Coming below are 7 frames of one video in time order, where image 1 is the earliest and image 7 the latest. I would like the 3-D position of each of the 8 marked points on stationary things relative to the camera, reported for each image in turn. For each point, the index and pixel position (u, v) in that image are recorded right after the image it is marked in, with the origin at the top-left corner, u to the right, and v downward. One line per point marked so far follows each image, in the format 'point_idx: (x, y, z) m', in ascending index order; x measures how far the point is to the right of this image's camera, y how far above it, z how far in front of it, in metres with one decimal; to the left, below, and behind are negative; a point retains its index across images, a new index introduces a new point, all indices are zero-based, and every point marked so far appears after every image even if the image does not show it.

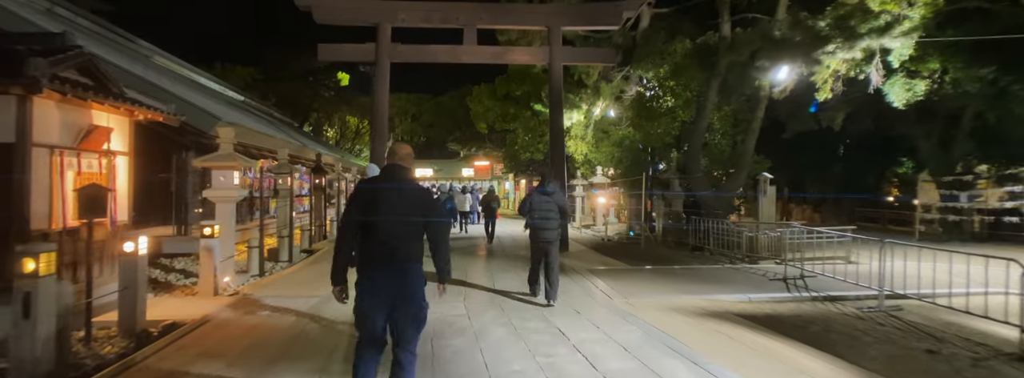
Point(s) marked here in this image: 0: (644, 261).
0: (+3.4, -1.8, +10.3) m
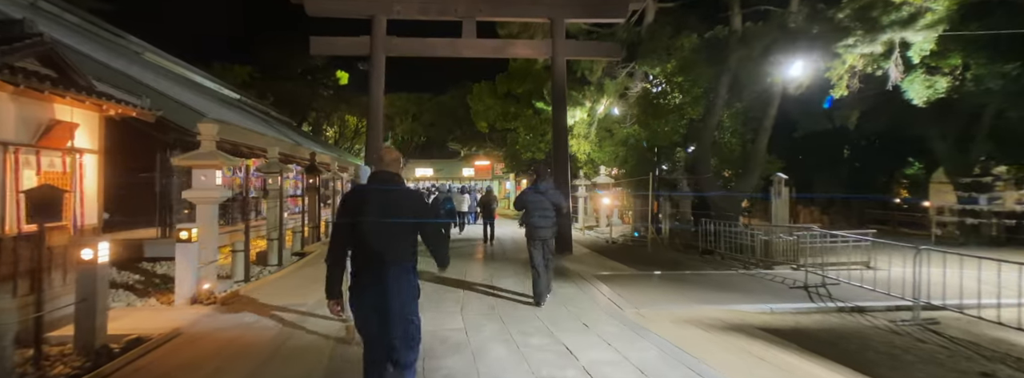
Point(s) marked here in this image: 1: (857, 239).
0: (+3.4, -1.8, +9.7) m
1: (+8.2, -1.2, +9.6) m
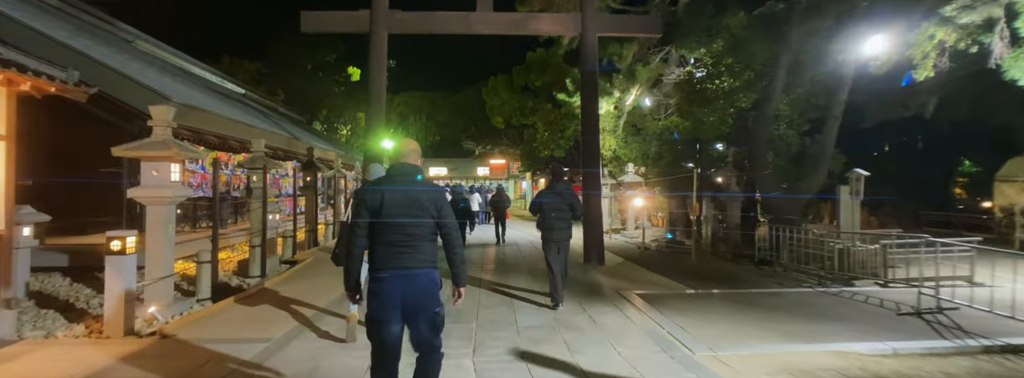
0: (+3.8, -1.8, +8.1) m
1: (+8.6, -1.1, +7.8) m
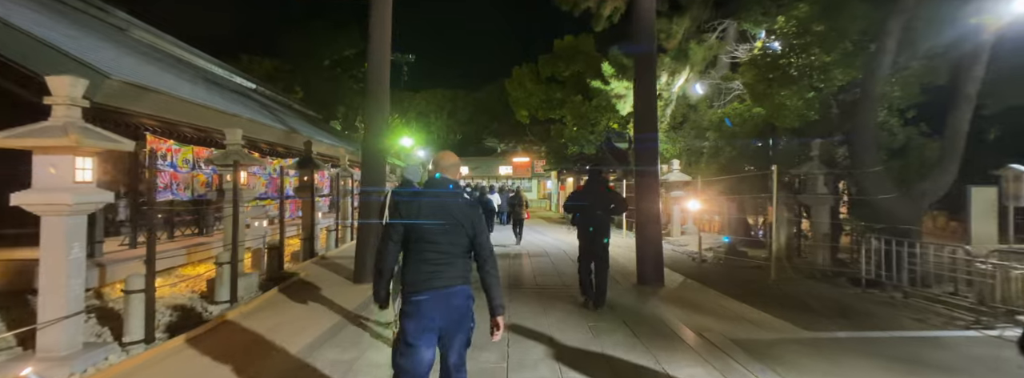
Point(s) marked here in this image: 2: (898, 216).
0: (+4.4, -1.8, +6.0) m
1: (+9.2, -1.2, +5.5) m
2: (+7.4, -0.5, +8.0) m
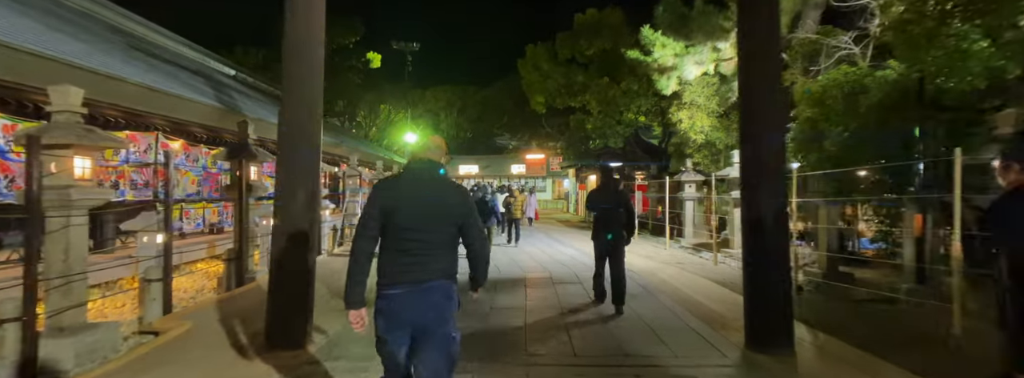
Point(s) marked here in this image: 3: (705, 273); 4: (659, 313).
0: (+4.5, -1.8, +2.9) m
1: (+9.3, -1.1, +2.2) m
2: (+7.6, -0.5, +4.8) m
3: (+4.2, -1.8, +8.8) m
4: (+2.1, -1.7, +5.8) m
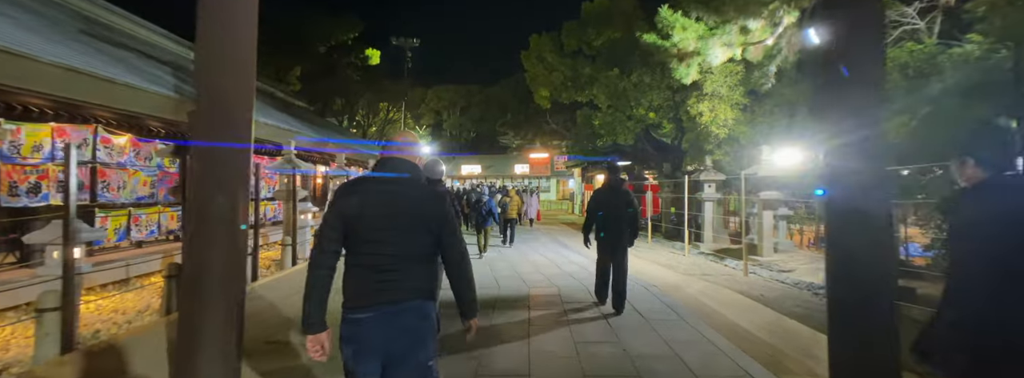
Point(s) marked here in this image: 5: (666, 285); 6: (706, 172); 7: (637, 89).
0: (+4.5, -1.8, +1.7) m
1: (+9.2, -1.1, +1.0) m
2: (+7.6, -0.5, +3.5) m
3: (+4.2, -1.8, +7.7) m
4: (+2.1, -1.8, +4.6) m
5: (+2.8, -1.8, +7.4) m
6: (+5.7, +0.5, +12.1) m
7: (+4.6, +3.7, +15.0) m
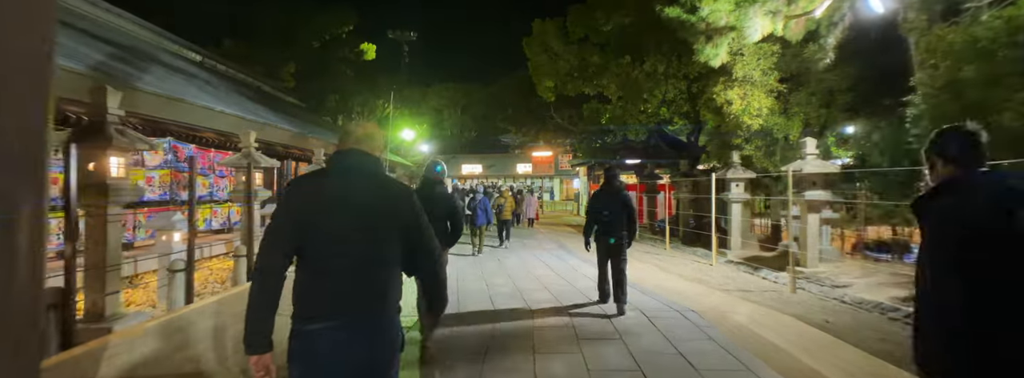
0: (+4.5, -1.8, +0.2) m
1: (+9.2, -1.1, -0.5) m
2: (+7.5, -0.5, +2.1) m
3: (+4.2, -1.8, +6.2) m
4: (+2.0, -1.7, +3.2) m
5: (+2.8, -1.7, +6.0) m
6: (+5.8, +0.5, +10.7) m
7: (+4.6, +3.7, +13.6) m
